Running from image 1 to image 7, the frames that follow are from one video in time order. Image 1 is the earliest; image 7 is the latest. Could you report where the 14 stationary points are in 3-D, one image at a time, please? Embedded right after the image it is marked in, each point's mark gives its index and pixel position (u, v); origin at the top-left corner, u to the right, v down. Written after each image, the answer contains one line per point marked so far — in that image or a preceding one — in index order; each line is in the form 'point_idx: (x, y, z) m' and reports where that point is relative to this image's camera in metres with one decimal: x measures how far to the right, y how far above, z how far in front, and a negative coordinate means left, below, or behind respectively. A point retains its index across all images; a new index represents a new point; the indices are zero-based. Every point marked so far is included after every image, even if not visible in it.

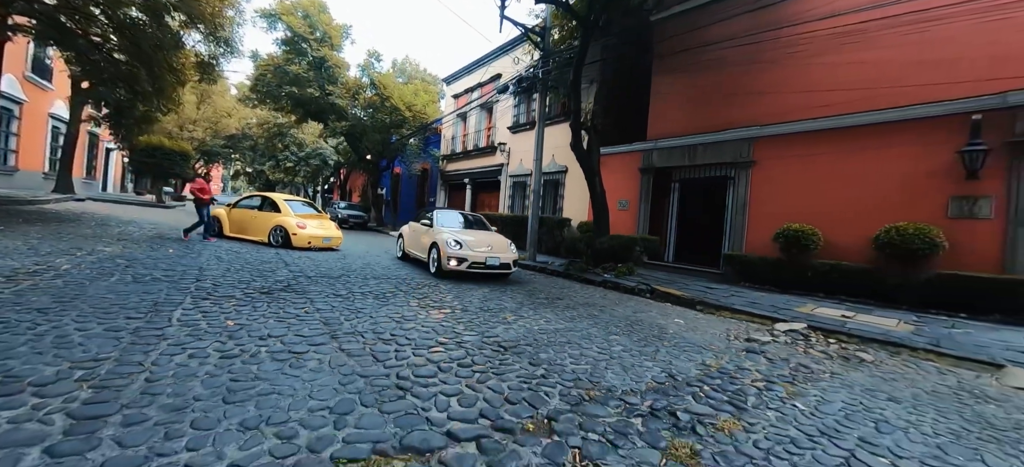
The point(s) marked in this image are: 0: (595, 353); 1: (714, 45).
0: (+0.8, -1.1, +3.8) m
1: (+4.9, +4.3, +9.4) m
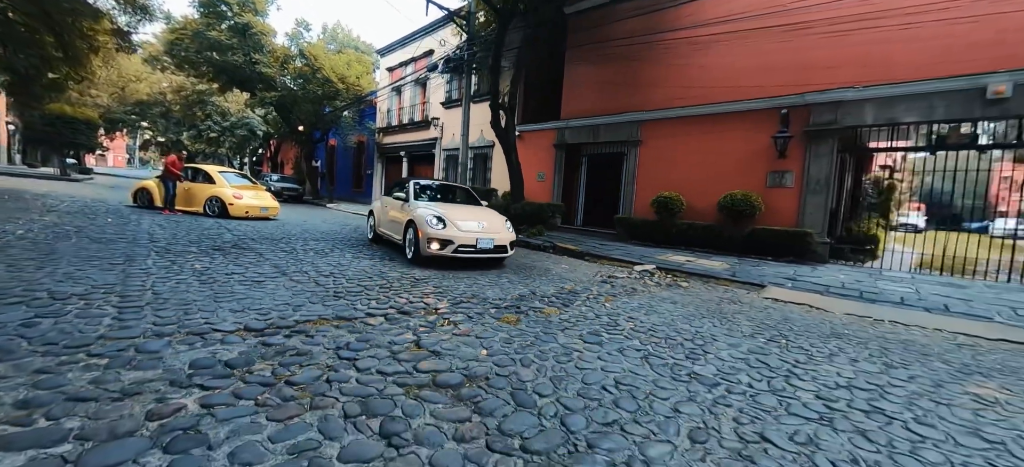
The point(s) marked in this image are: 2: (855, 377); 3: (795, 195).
0: (-0.4, -0.6, +5.2) m
1: (+2.9, +5.2, +11.0) m
2: (+2.5, -1.1, +3.0) m
3: (+5.8, +0.8, +8.2) m
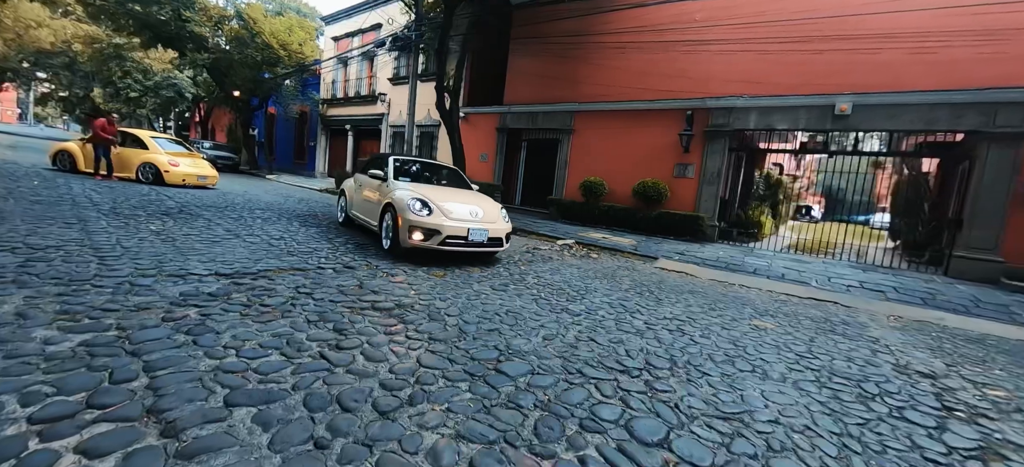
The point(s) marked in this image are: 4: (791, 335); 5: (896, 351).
0: (-1.4, -0.2, +6.0) m
1: (+1.4, +5.8, +11.9) m
2: (+1.8, -0.8, +4.2) m
3: (+4.4, +1.2, +9.7) m
4: (+2.7, -1.0, +4.0) m
5: (+3.6, -1.1, +3.8) m
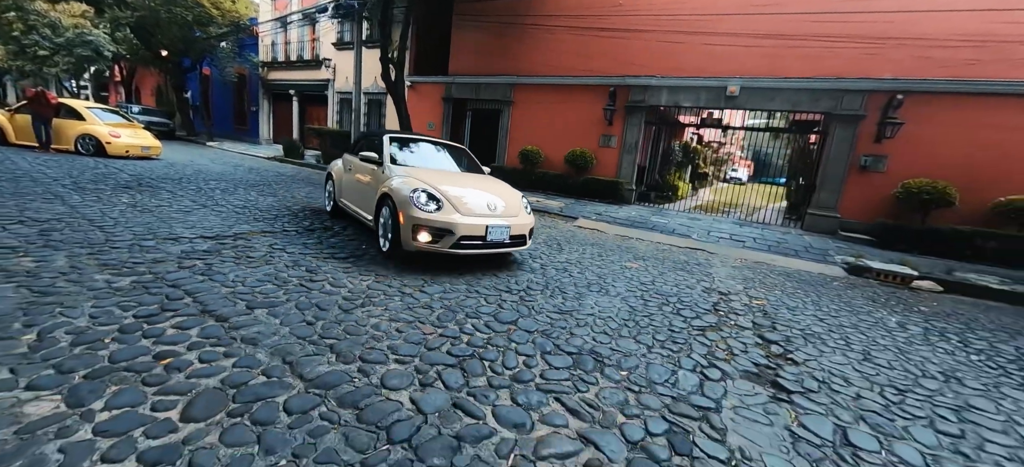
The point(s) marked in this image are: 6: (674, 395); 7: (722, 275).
0: (-2.5, +0.3, +7.0) m
1: (-0.4, +6.9, +12.6) m
2: (+0.8, -0.4, +5.6) m
3: (+2.9, +2.2, +11.2) m
4: (+1.8, -0.5, +5.5) m
5: (+2.8, -0.6, +5.4) m
6: (+0.9, -0.9, +2.3) m
7: (+3.0, -0.6, +5.8) m
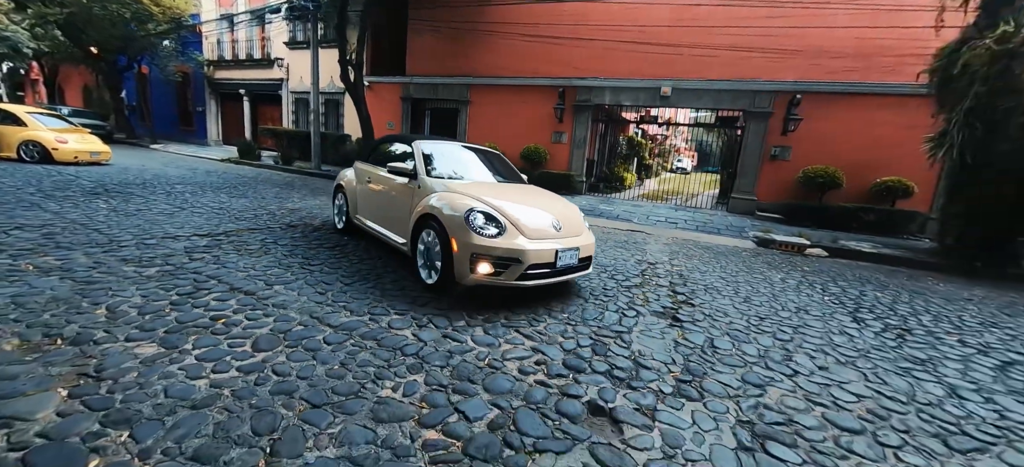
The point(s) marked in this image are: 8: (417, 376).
0: (-3.2, +0.4, +7.6) m
1: (-2.0, +7.1, +13.2) m
2: (+0.3, -0.2, +6.5) m
3: (+1.7, +2.6, +12.2) m
4: (+1.3, -0.3, +6.5) m
5: (+2.2, -0.3, +6.5) m
6: (+0.7, -0.7, +3.3) m
7: (+2.4, -0.3, +6.9) m
8: (-0.5, -0.8, +2.2) m
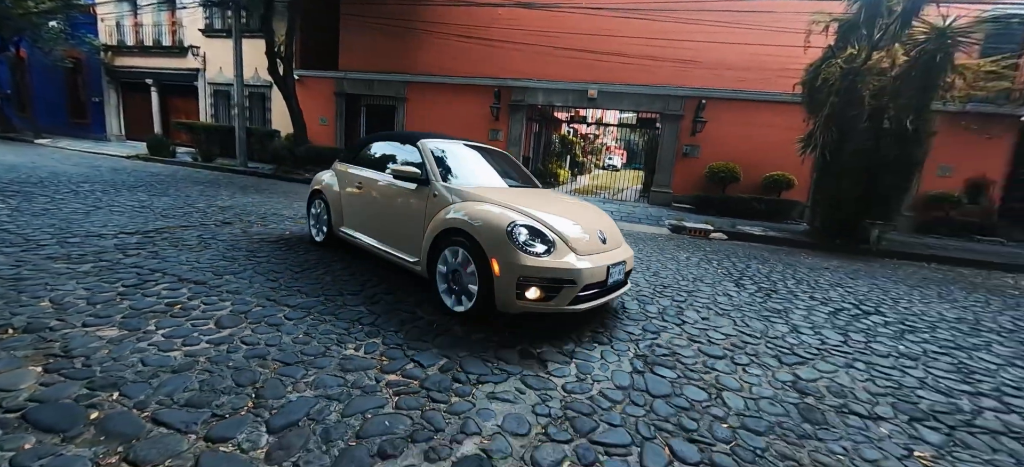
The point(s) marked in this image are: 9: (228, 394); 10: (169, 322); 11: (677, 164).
0: (-4.3, +0.5, +7.5) m
1: (-4.1, +7.2, +13.2) m
2: (-0.7, 0.0, +6.9) m
3: (-0.3, +2.8, +12.7) m
4: (+0.3, -0.1, +7.1) m
5: (+1.2, -0.1, +7.2) m
6: (+0.2, -0.6, +3.8) m
7: (+1.3, -0.1, +7.7) m
8: (-0.9, -0.7, +2.6) m
9: (-1.4, -0.8, +1.9) m
10: (-2.2, -0.6, +2.6) m
11: (+4.8, +2.1, +11.7) m
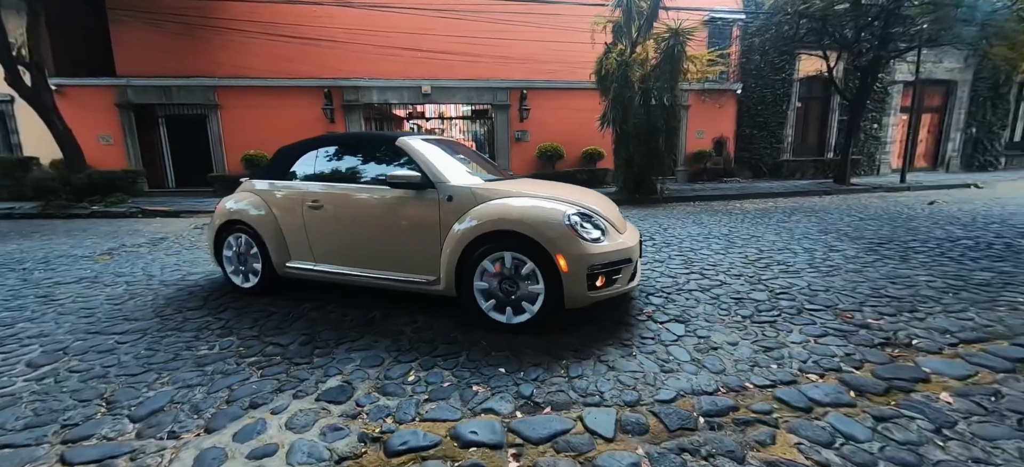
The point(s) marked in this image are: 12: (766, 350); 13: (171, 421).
0: (-6.9, -0.2, +6.2) m
1: (-9.7, +6.3, +11.4) m
2: (-3.3, -0.1, +6.9) m
3: (-5.2, +2.6, +12.4) m
4: (-2.4, 0.0, +7.3) m
5: (-1.6, +0.1, +7.8) m
6: (-1.3, -0.5, +4.2) m
7: (-1.6, +0.2, +8.2) m
8: (-1.9, -0.7, +2.7) m
9: (-2.1, -0.9, +1.9) m
10: (-3.2, -0.8, +2.3) m
11: (0.0, +2.8, +13.1) m
12: (+1.5, -0.7, +2.4) m
13: (-1.5, -0.9, +1.8) m
